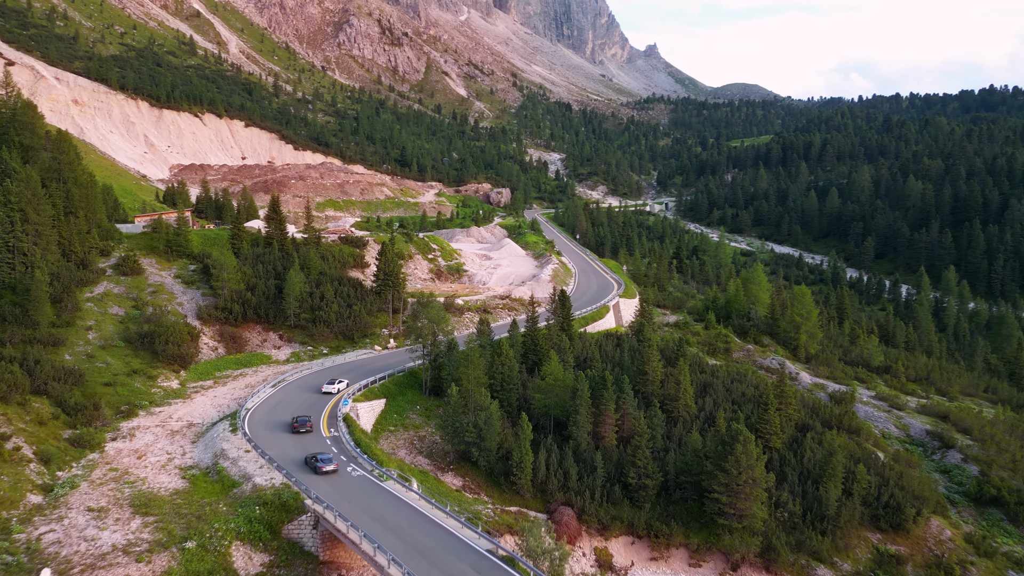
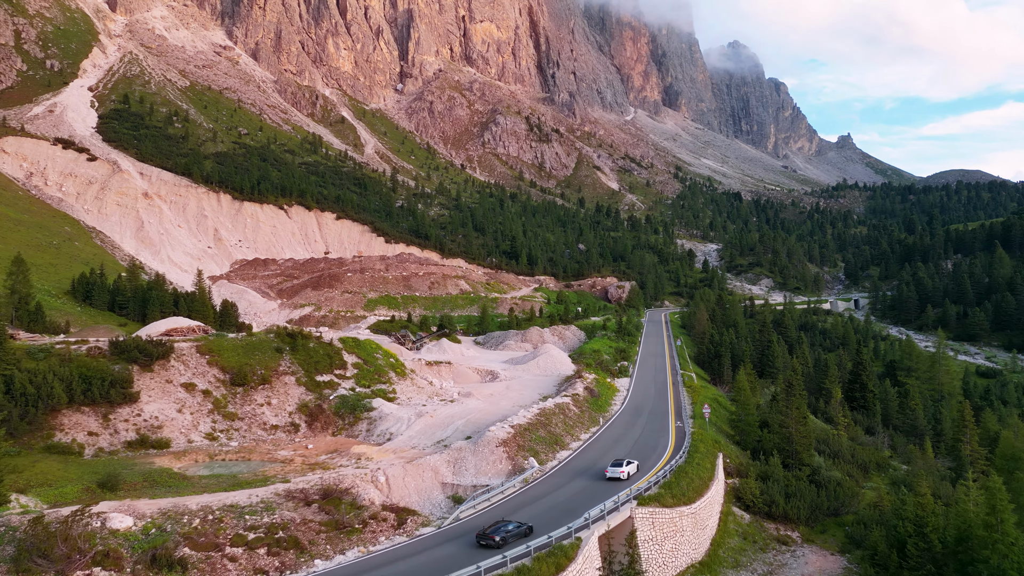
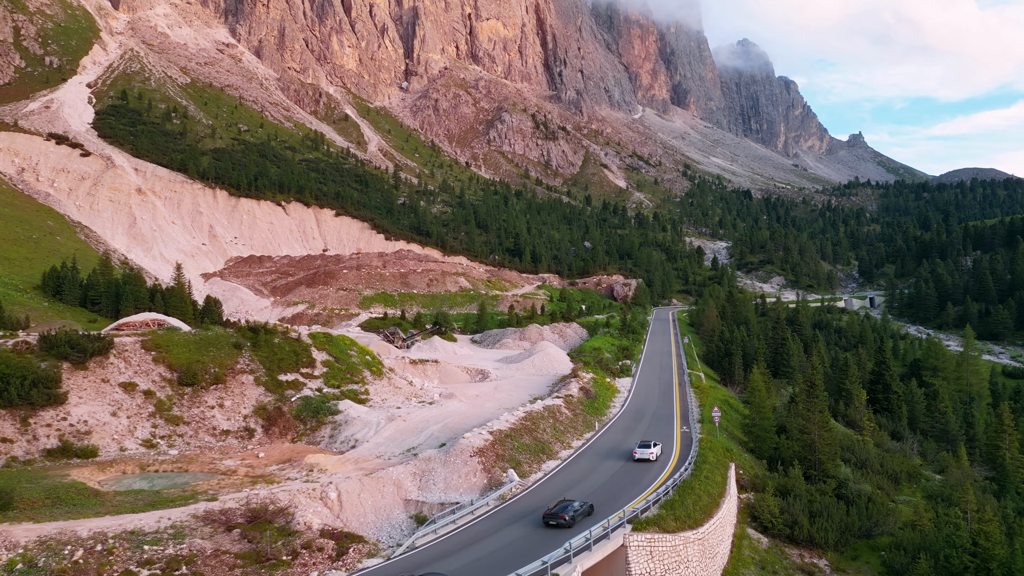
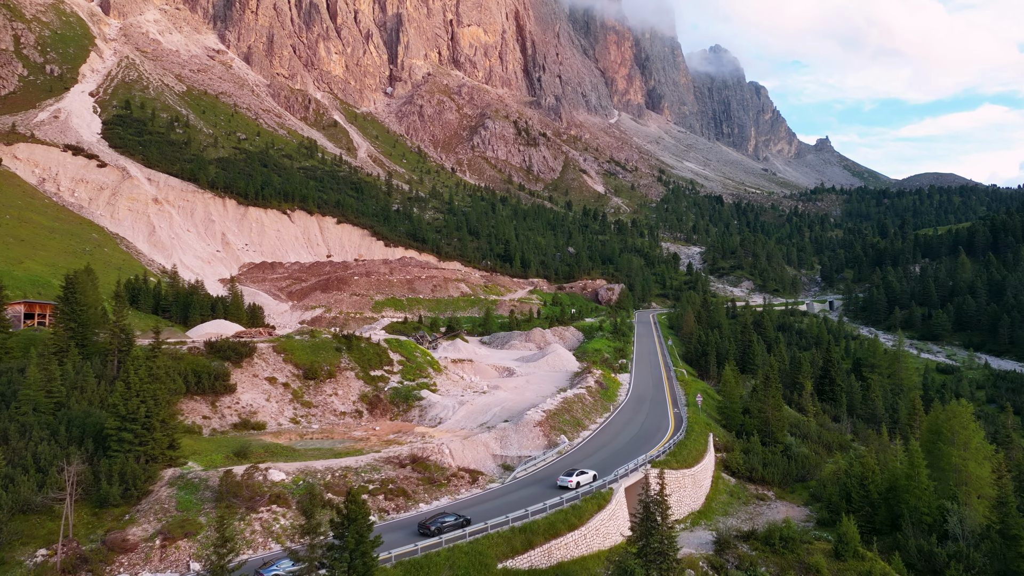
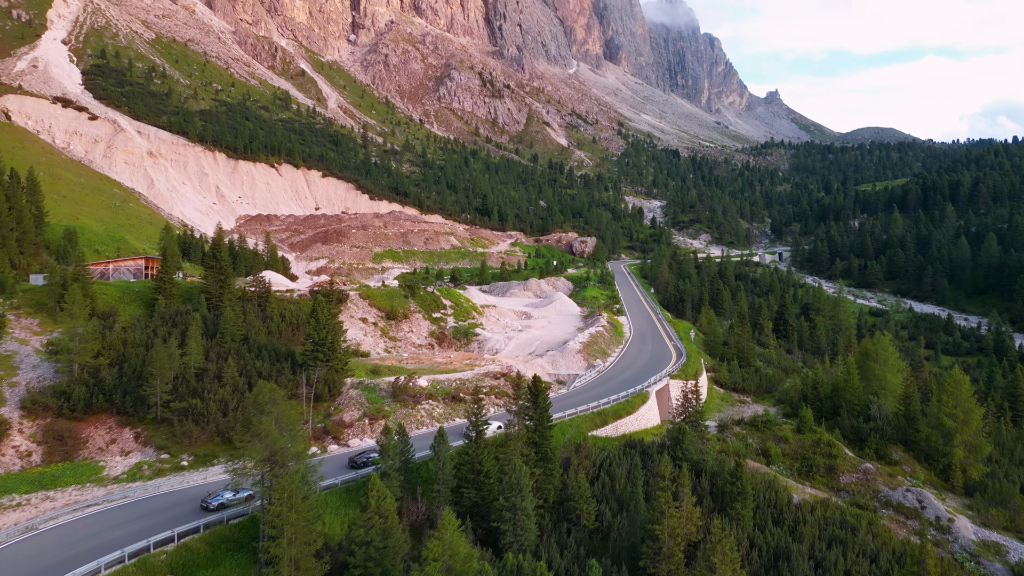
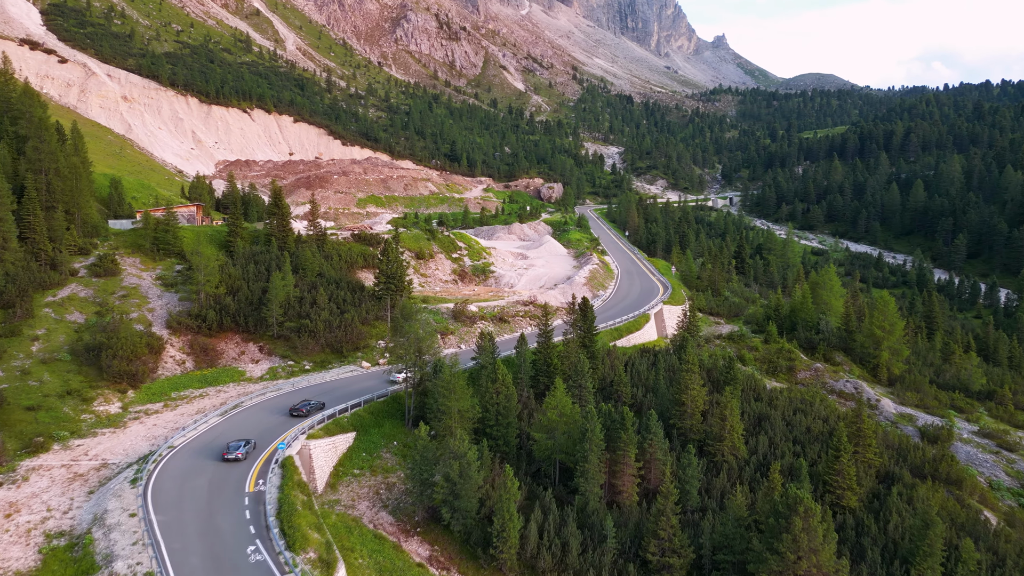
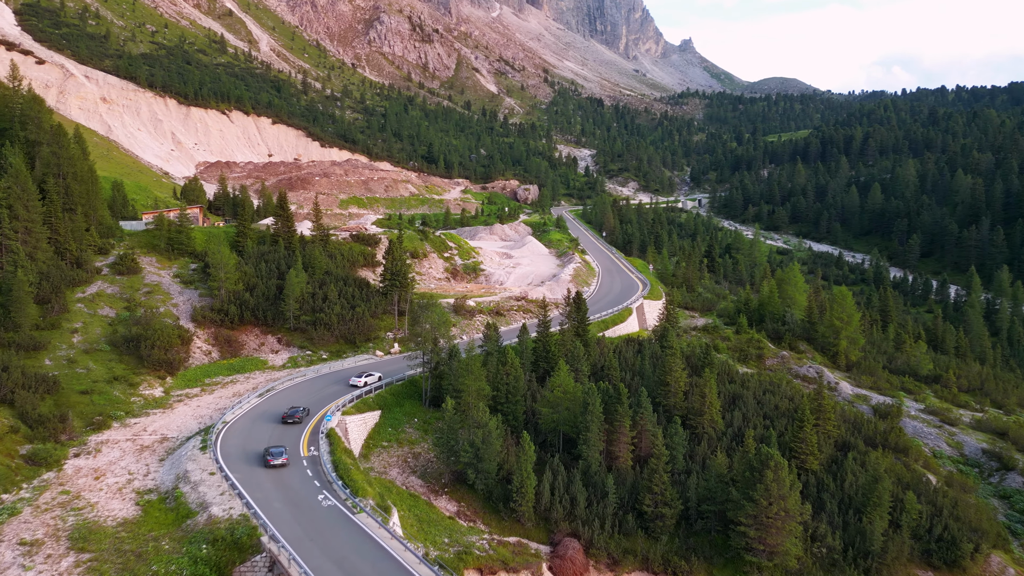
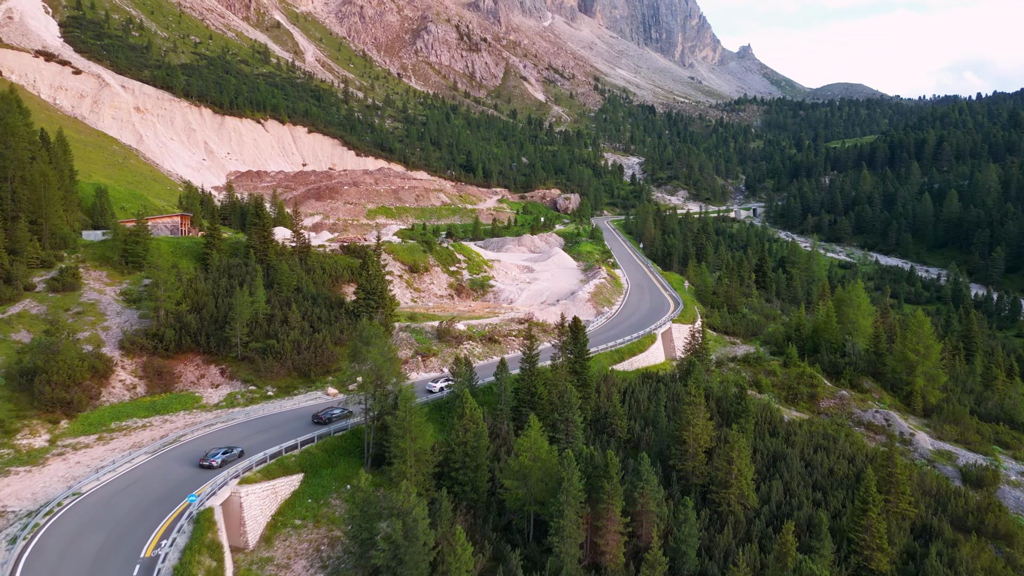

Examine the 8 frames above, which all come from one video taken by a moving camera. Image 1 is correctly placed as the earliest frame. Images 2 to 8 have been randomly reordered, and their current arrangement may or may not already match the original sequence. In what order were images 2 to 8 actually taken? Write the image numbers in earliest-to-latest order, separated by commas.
7, 6, 8, 5, 4, 2, 3
